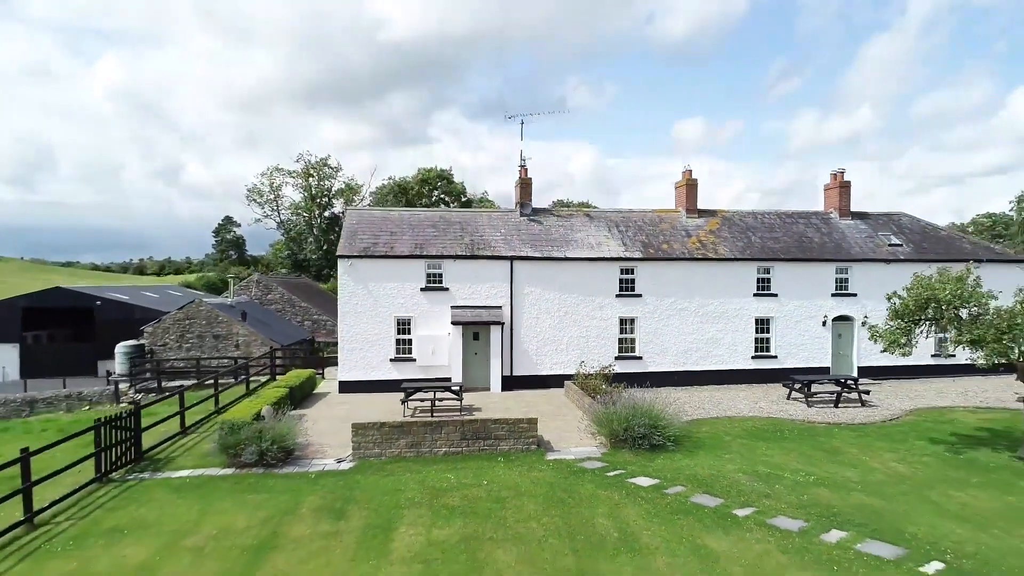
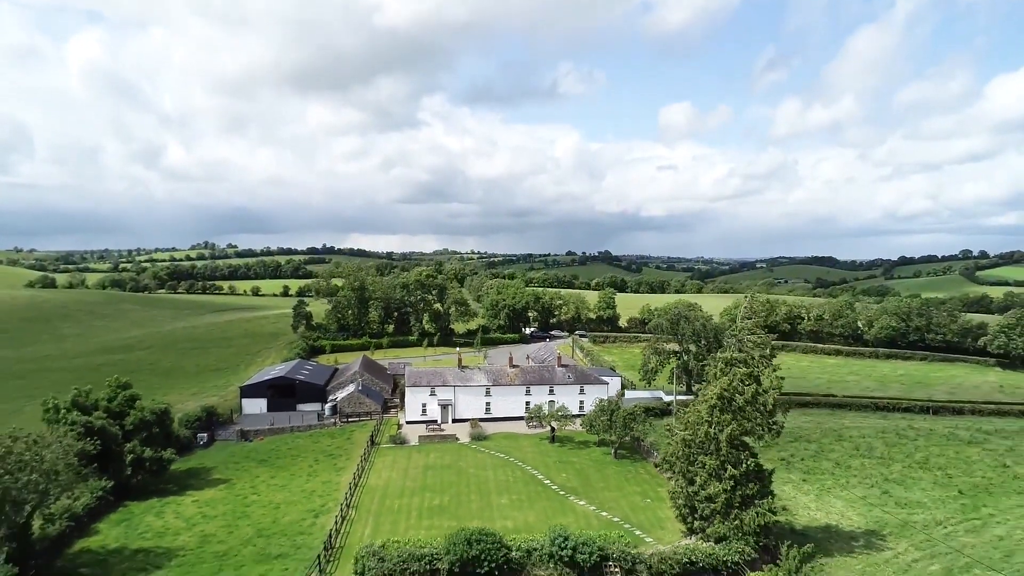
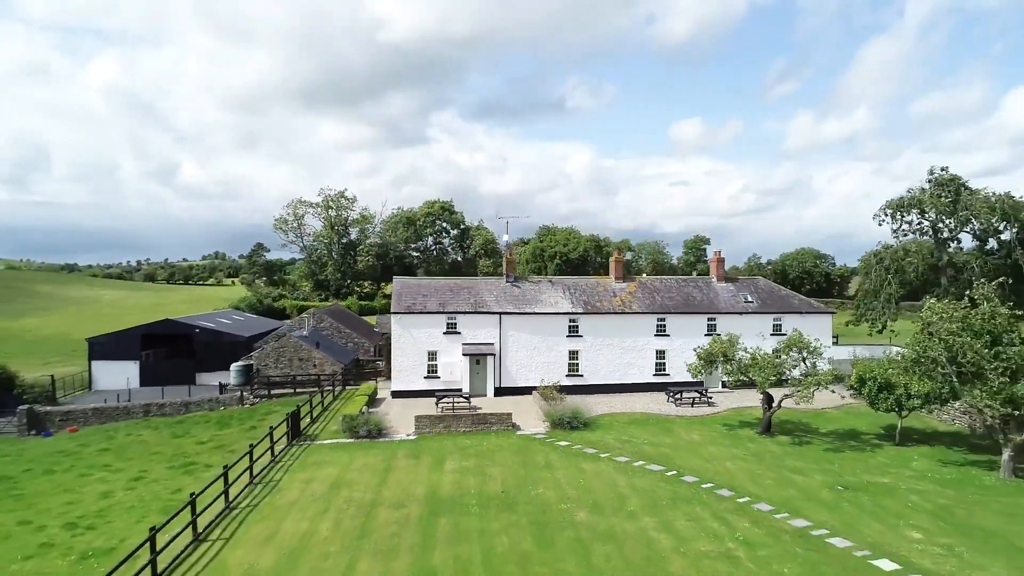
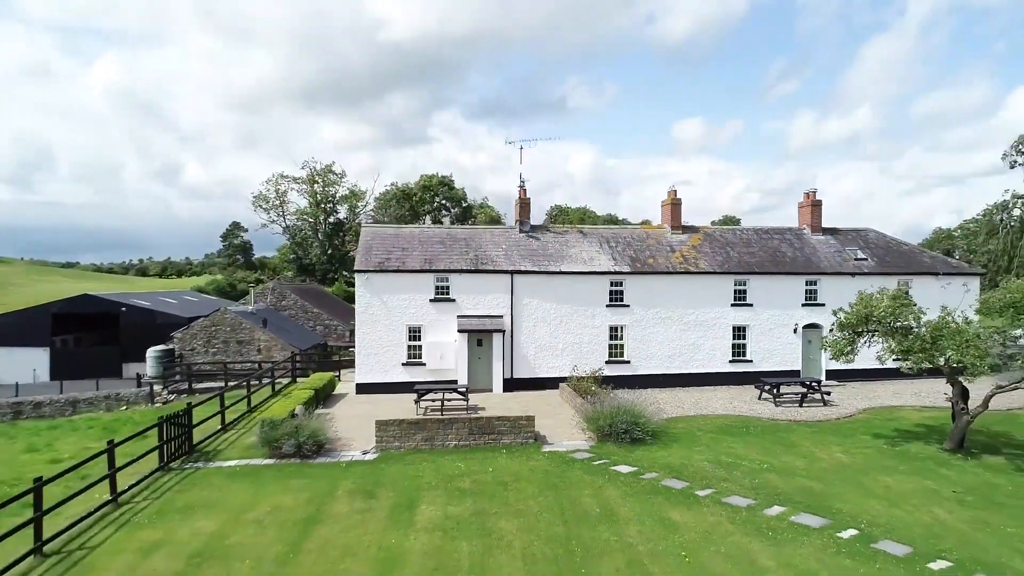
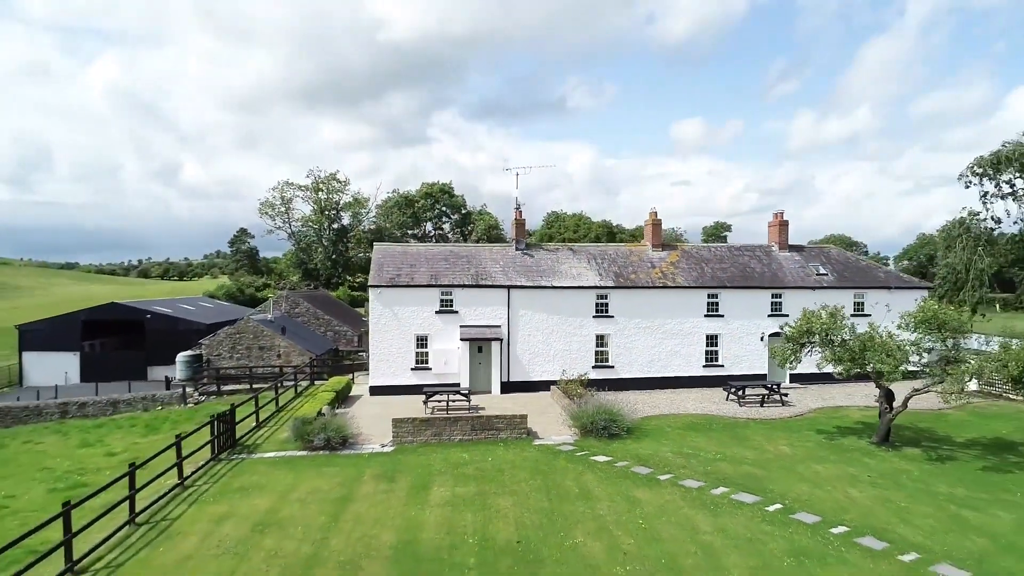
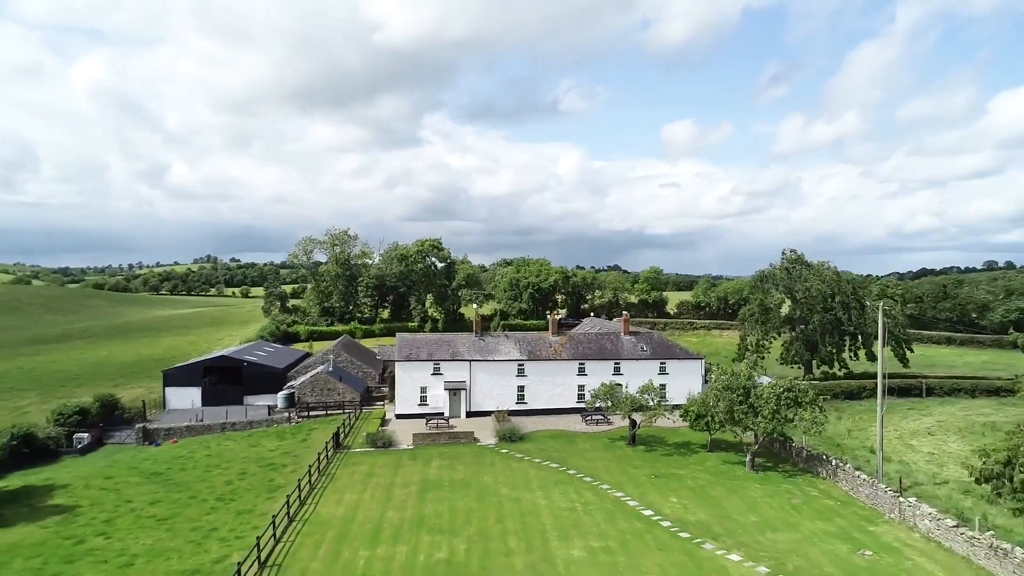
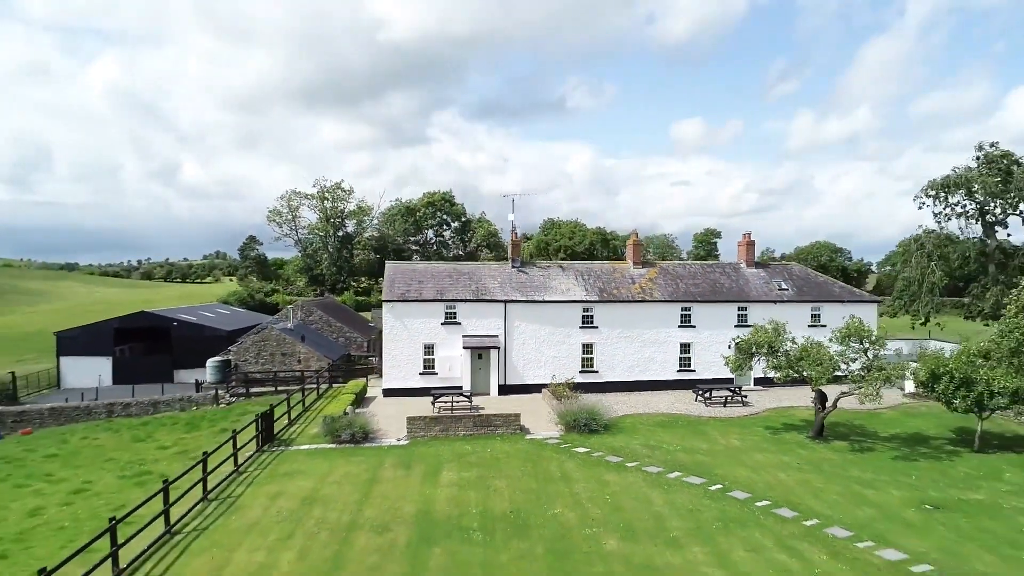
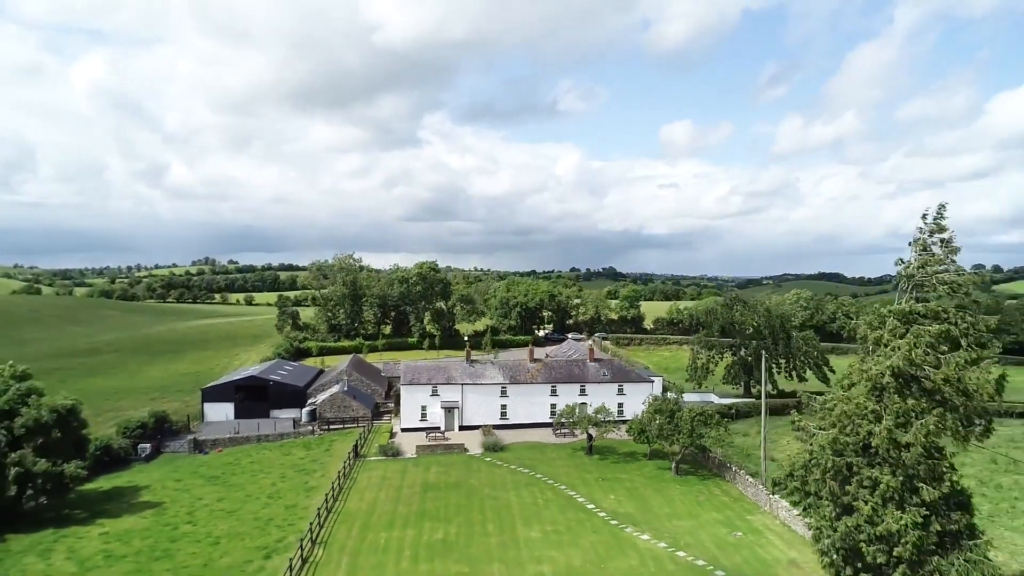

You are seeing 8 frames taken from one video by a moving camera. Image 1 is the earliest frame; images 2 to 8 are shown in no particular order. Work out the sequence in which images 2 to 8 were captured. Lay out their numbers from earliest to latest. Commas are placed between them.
4, 5, 7, 3, 6, 8, 2
